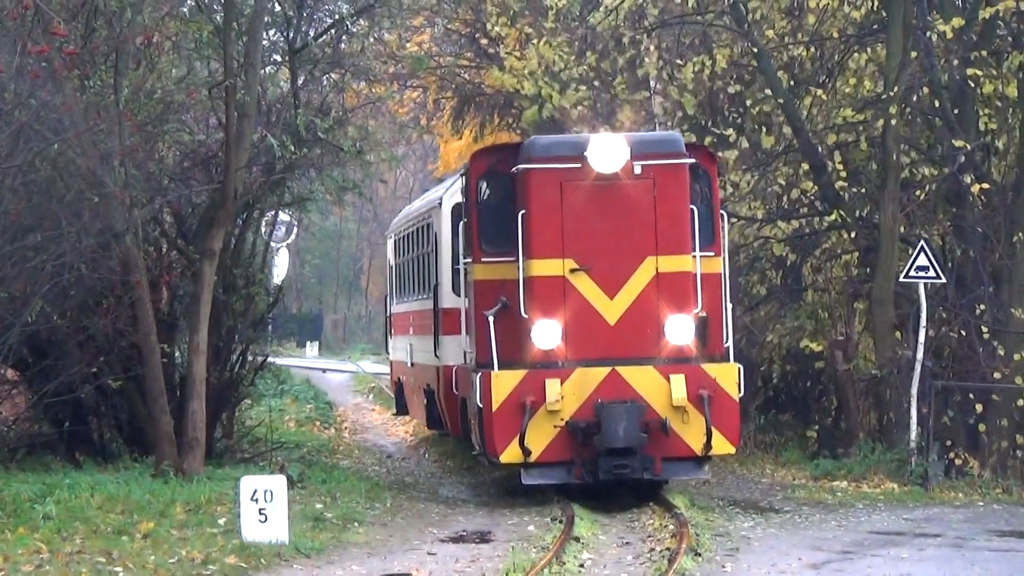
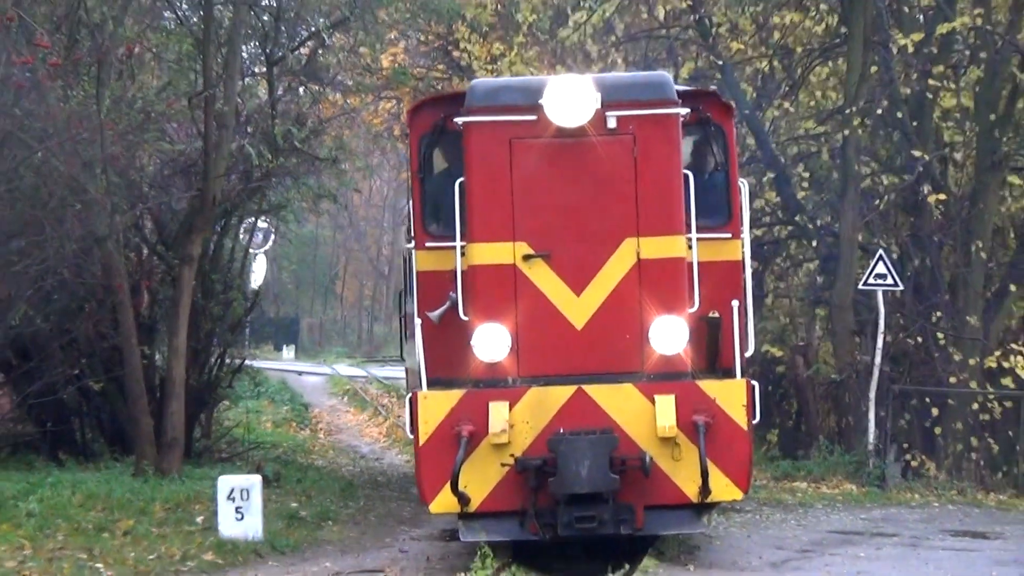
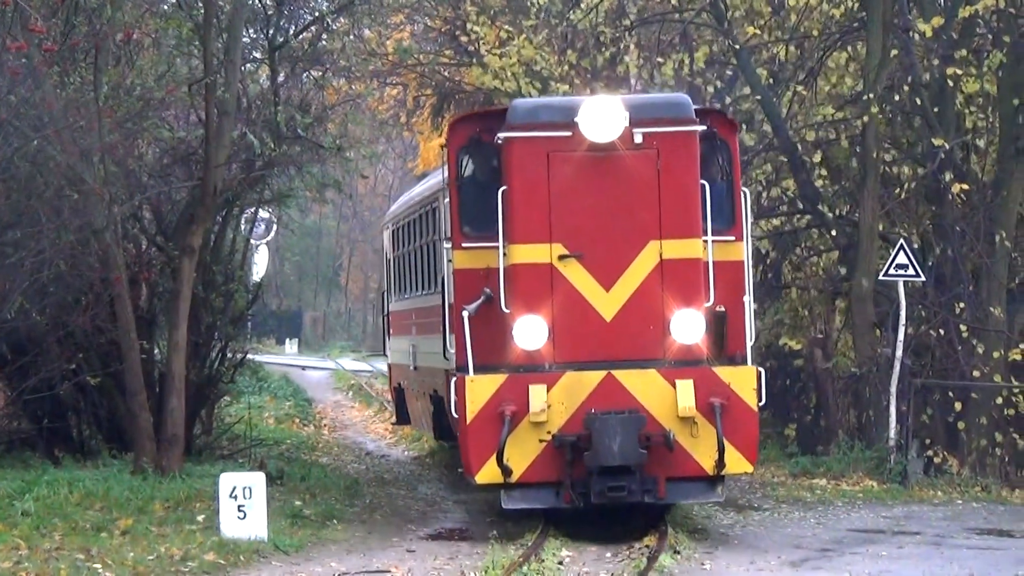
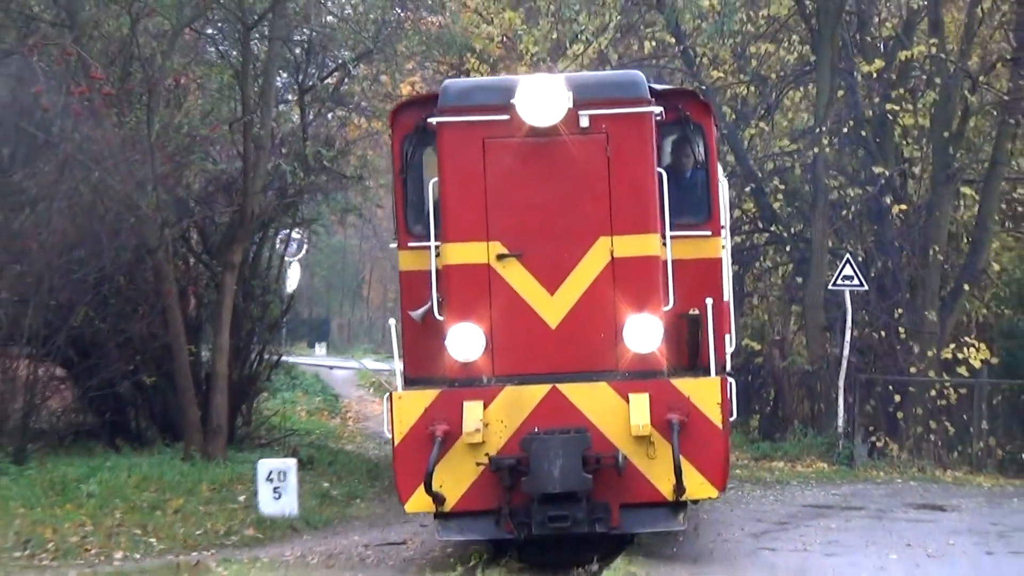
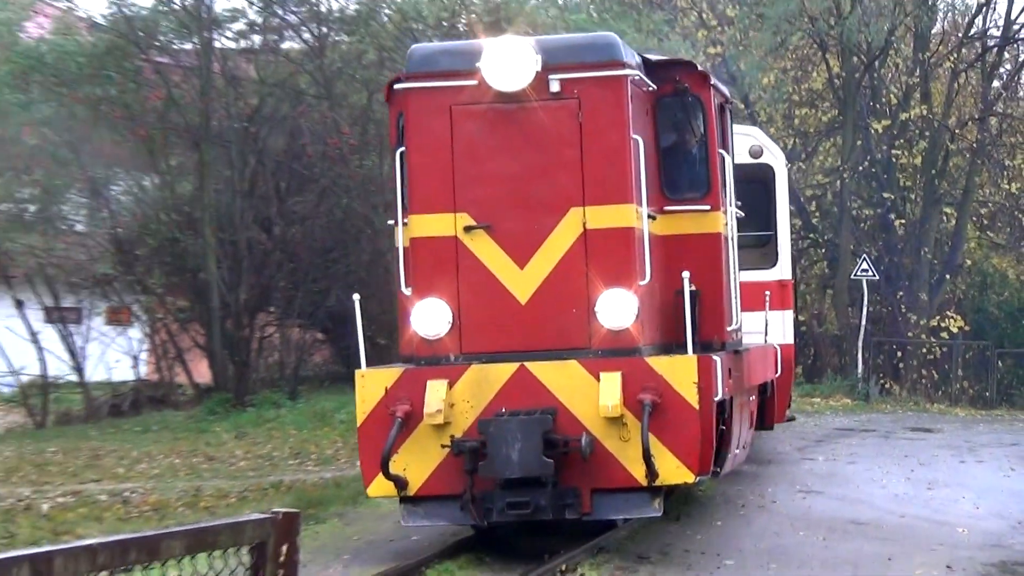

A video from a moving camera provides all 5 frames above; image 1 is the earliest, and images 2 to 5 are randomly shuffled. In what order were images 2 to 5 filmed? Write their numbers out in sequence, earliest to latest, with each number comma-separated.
3, 2, 4, 5
